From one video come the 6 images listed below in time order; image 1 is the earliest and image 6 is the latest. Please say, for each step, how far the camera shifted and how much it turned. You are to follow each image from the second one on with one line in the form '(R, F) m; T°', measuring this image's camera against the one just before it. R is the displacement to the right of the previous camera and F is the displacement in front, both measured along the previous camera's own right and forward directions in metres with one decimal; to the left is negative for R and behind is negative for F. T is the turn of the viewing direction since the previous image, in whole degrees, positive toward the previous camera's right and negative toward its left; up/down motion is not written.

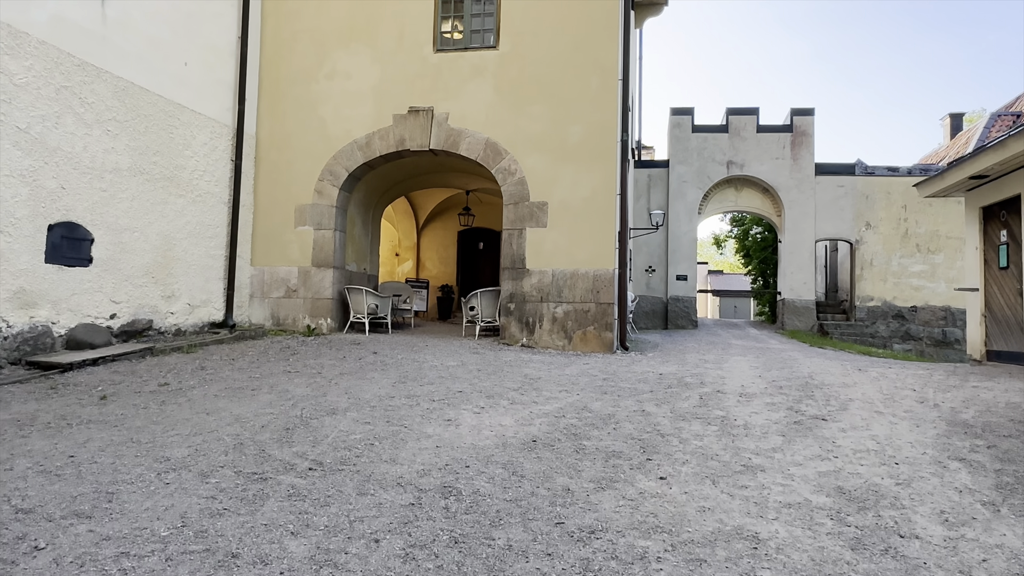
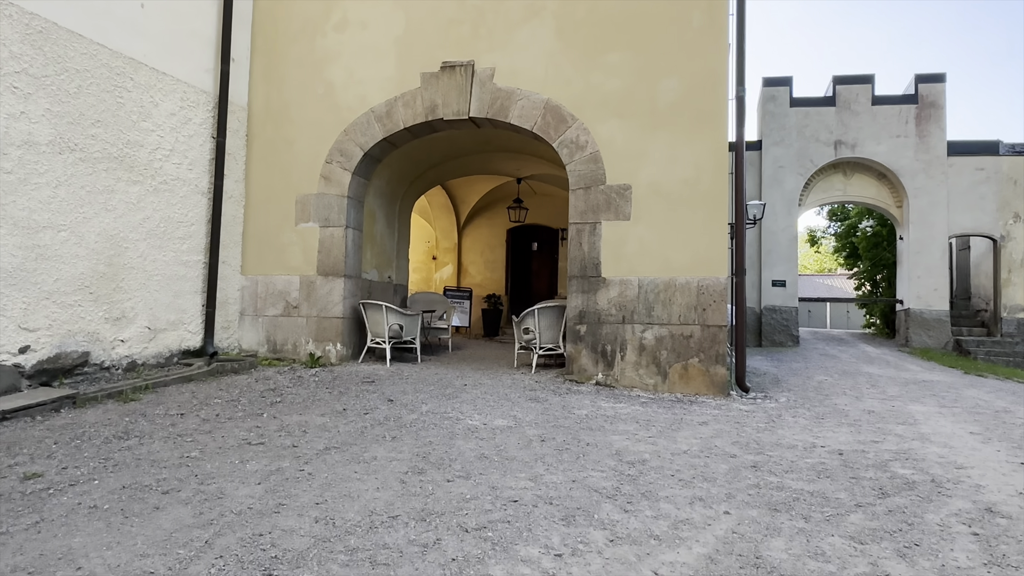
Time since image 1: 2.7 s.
(-0.2, +2.1) m; -4°
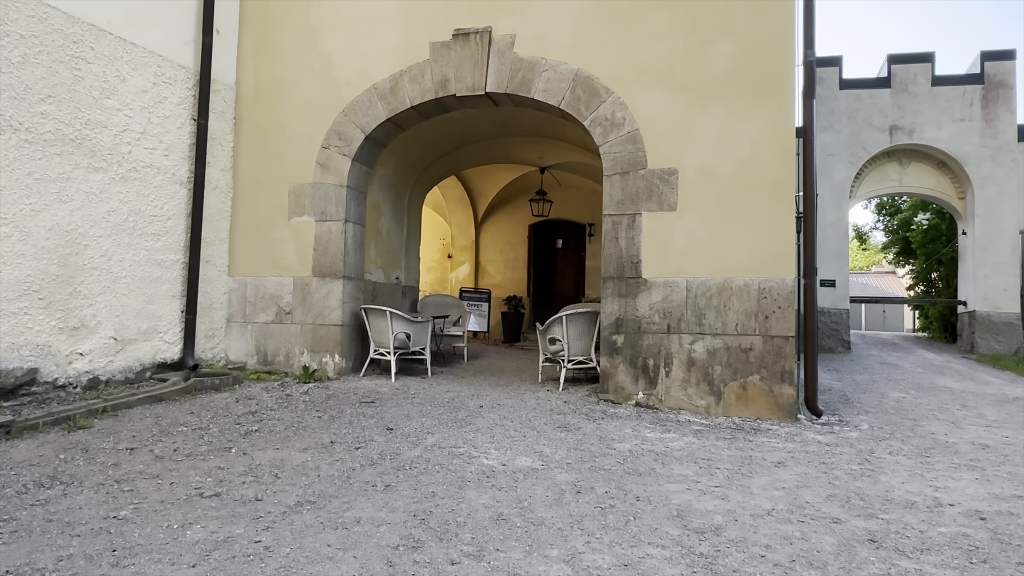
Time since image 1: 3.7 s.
(0.0, +0.9) m; -2°
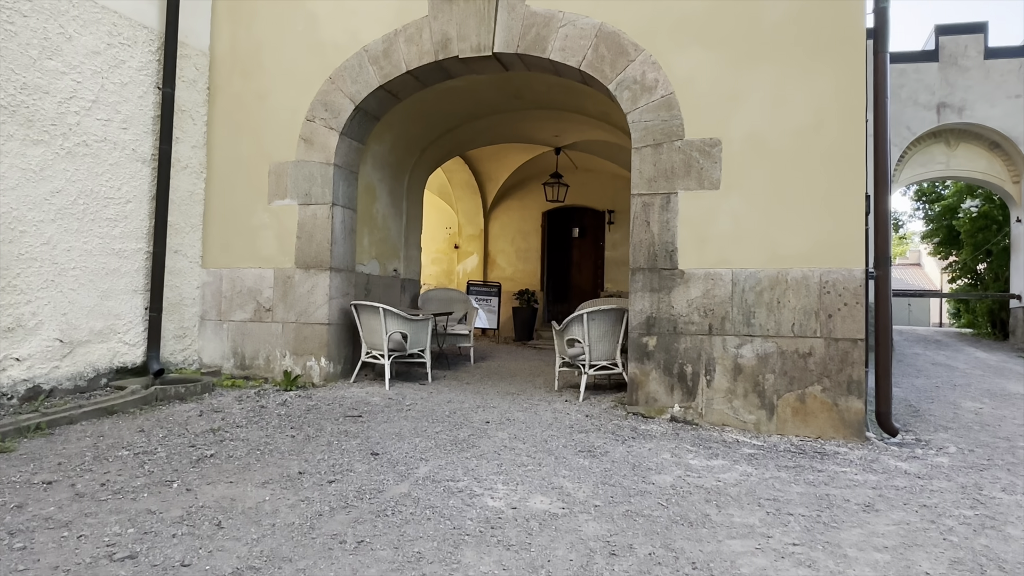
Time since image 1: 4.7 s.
(0.0, +0.7) m; -1°
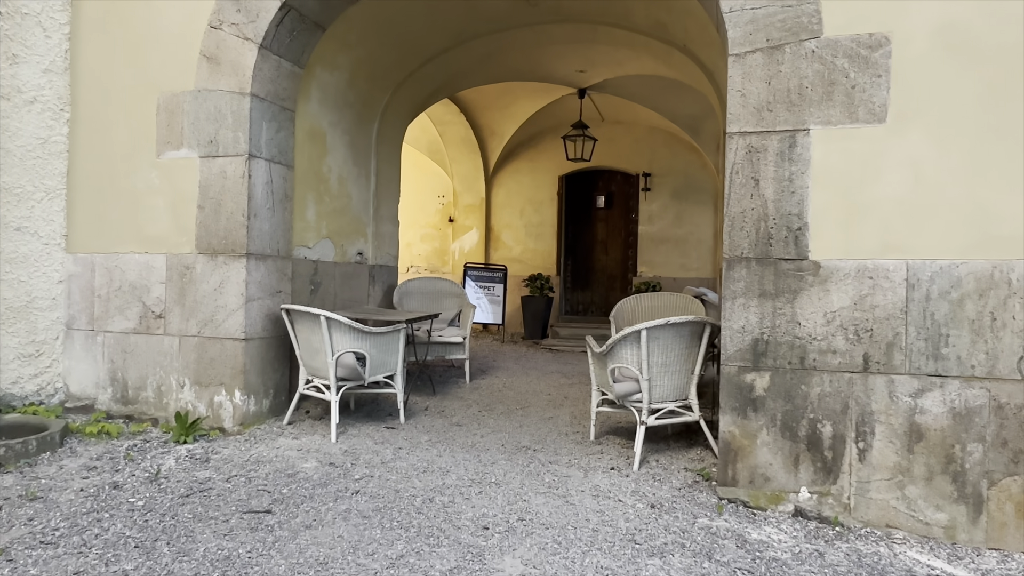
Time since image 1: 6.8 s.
(0.0, +1.7) m; 0°
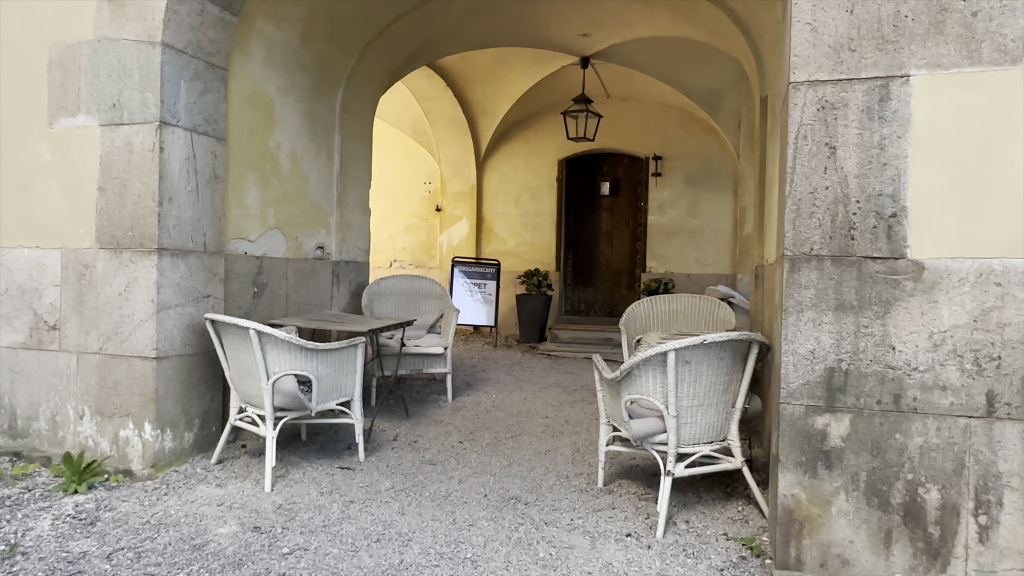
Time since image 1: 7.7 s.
(+0.1, +0.7) m; 0°
